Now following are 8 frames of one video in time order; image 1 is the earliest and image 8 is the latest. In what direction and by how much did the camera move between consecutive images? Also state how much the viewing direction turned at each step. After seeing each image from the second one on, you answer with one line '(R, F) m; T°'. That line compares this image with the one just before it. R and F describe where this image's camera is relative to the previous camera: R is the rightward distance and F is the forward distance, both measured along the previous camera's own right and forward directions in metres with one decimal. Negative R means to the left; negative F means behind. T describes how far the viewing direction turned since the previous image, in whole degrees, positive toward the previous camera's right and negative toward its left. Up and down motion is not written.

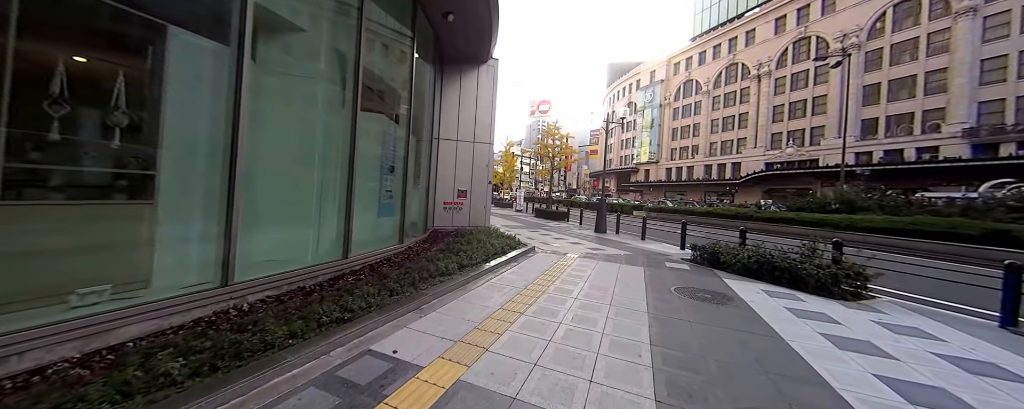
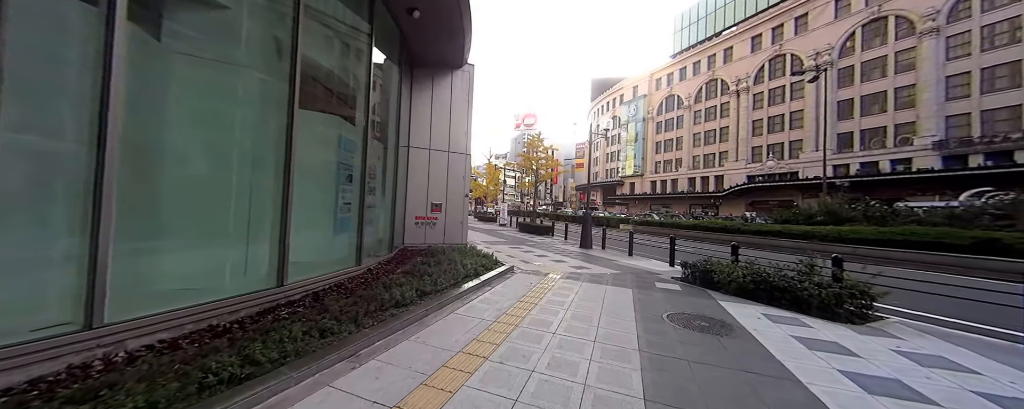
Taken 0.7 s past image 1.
(+0.3, +0.7) m; +2°
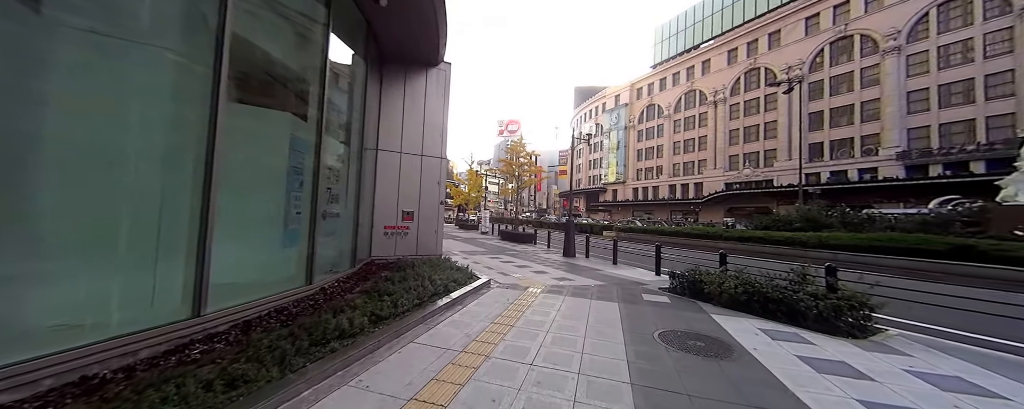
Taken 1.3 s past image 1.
(+0.2, +0.6) m; +3°
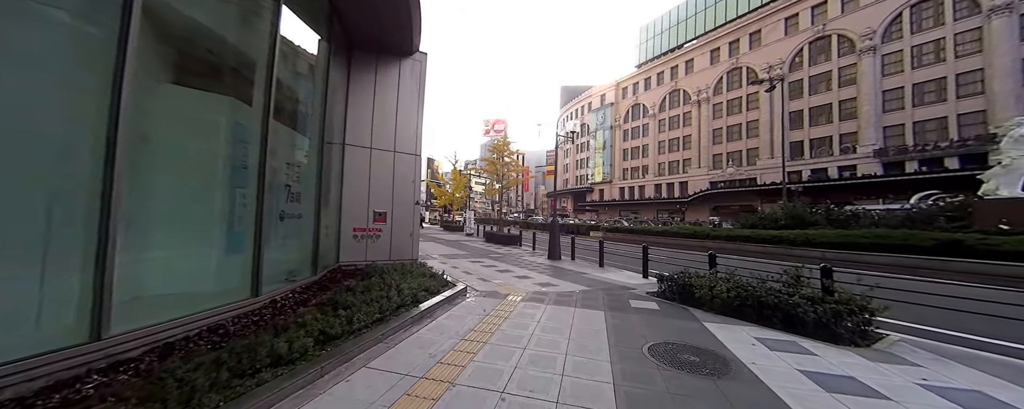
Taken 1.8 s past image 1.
(+0.2, +0.5) m; +2°
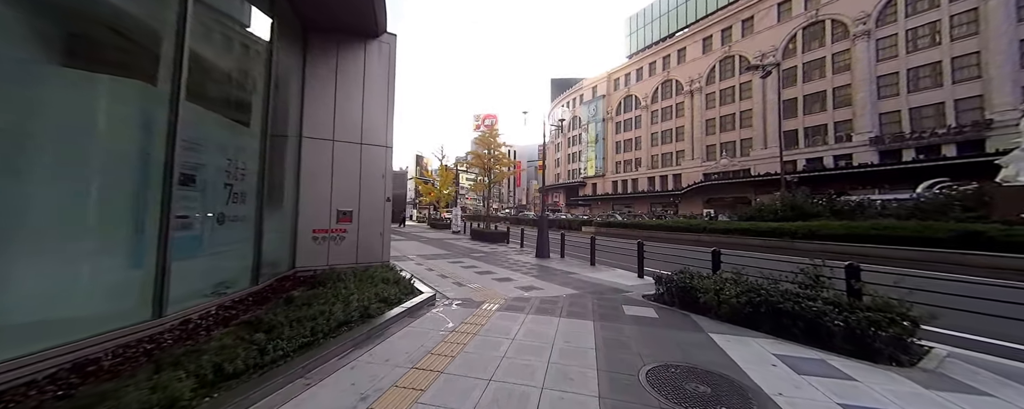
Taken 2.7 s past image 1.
(+0.4, +0.8) m; +1°
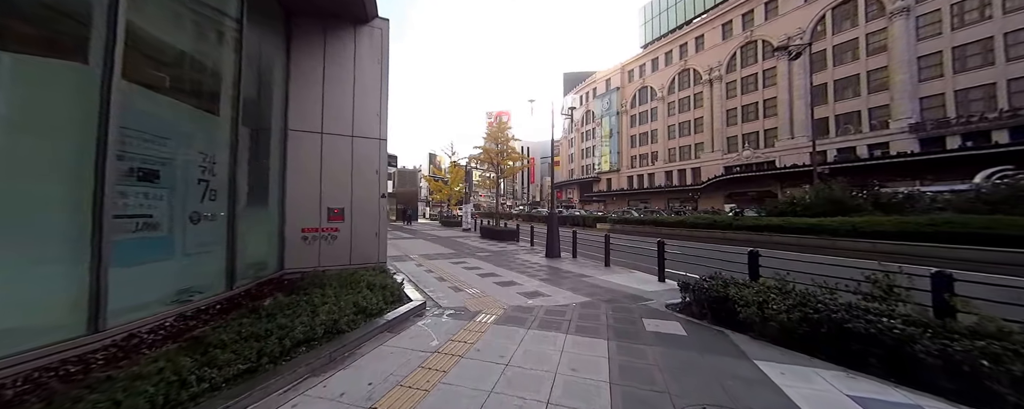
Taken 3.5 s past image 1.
(+0.2, +0.7) m; -3°
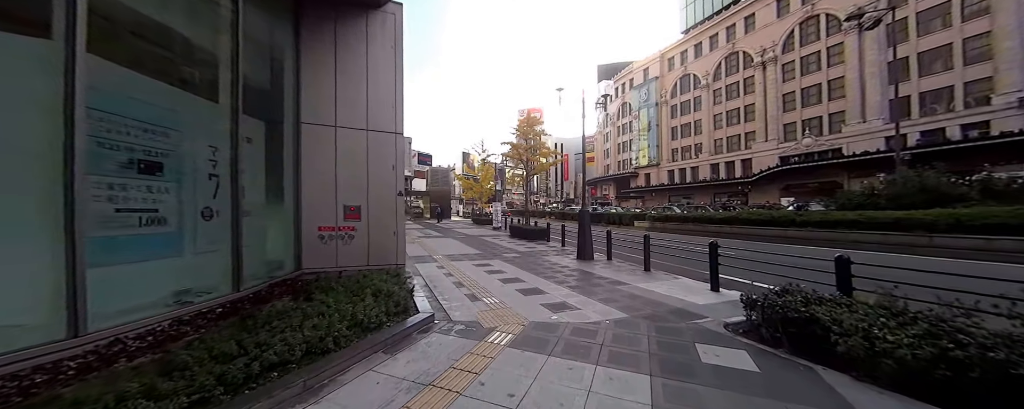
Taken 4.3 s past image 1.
(+0.2, +0.7) m; -7°
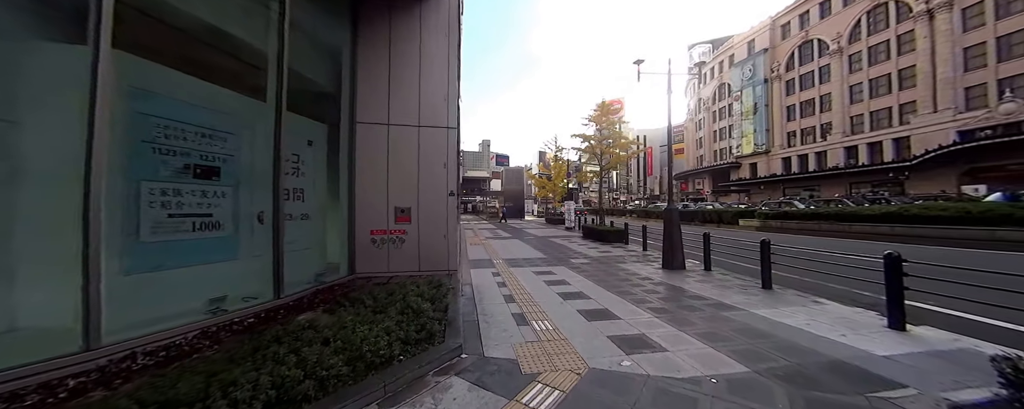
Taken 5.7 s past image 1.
(+0.3, +1.2) m; -15°
